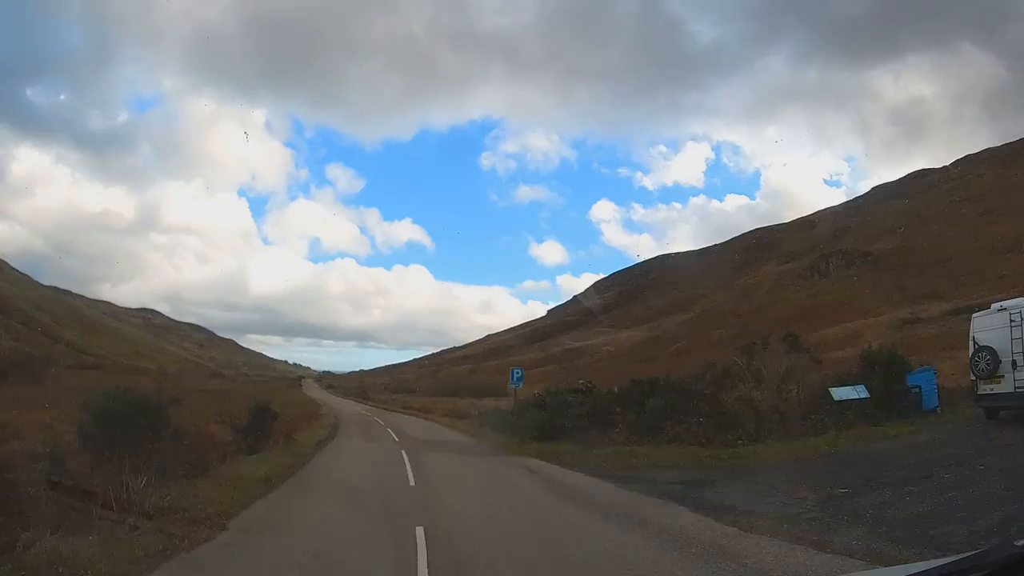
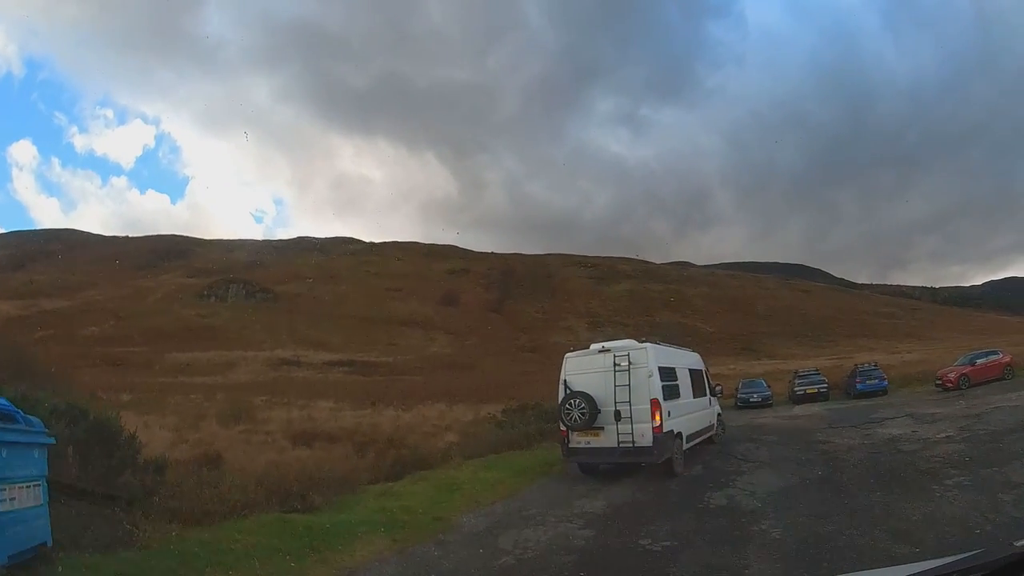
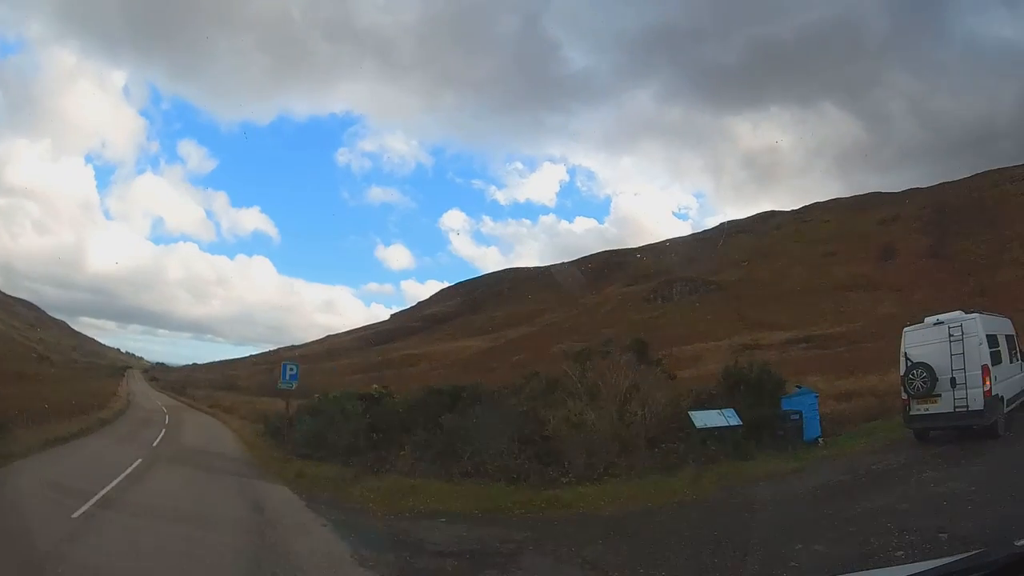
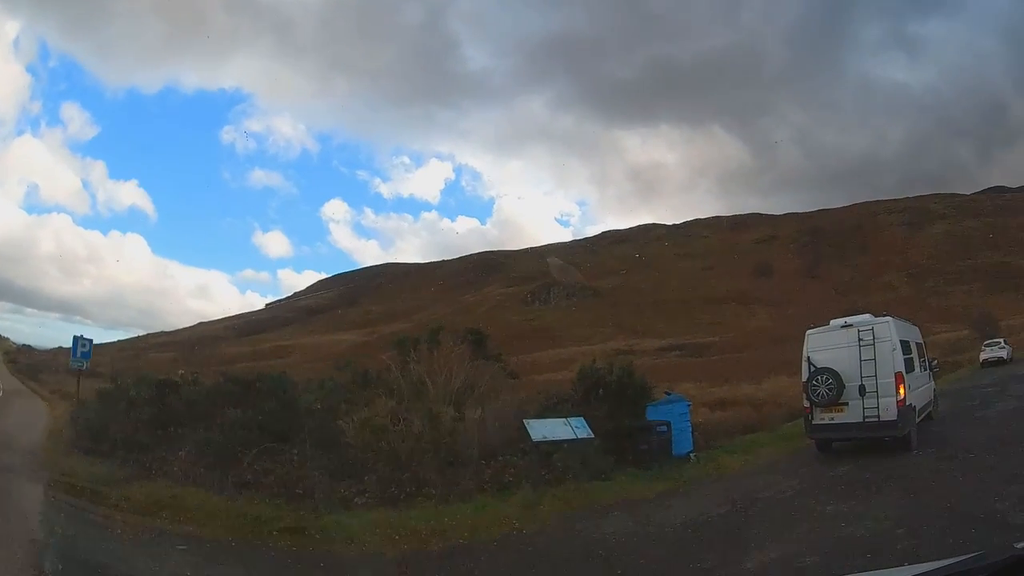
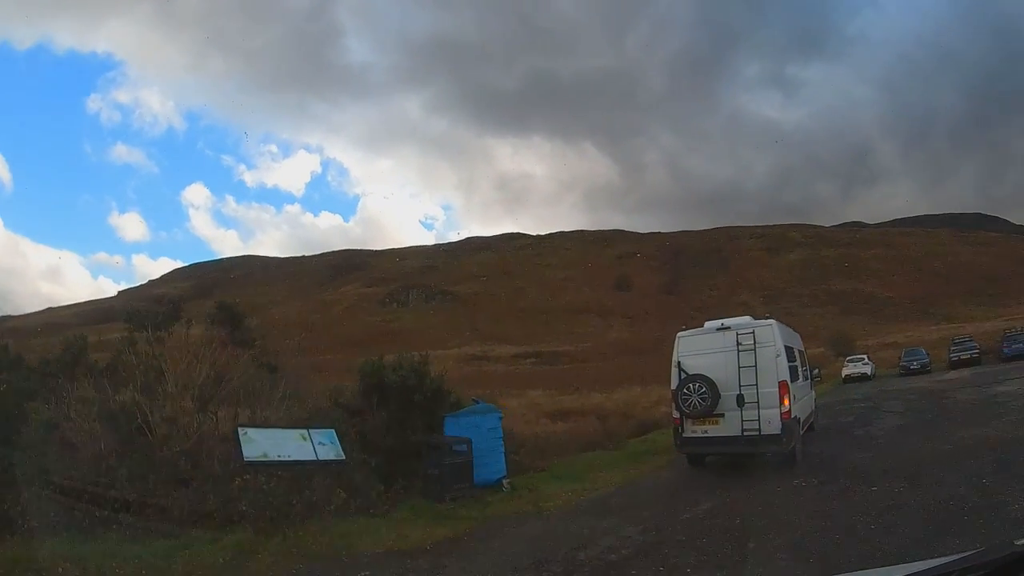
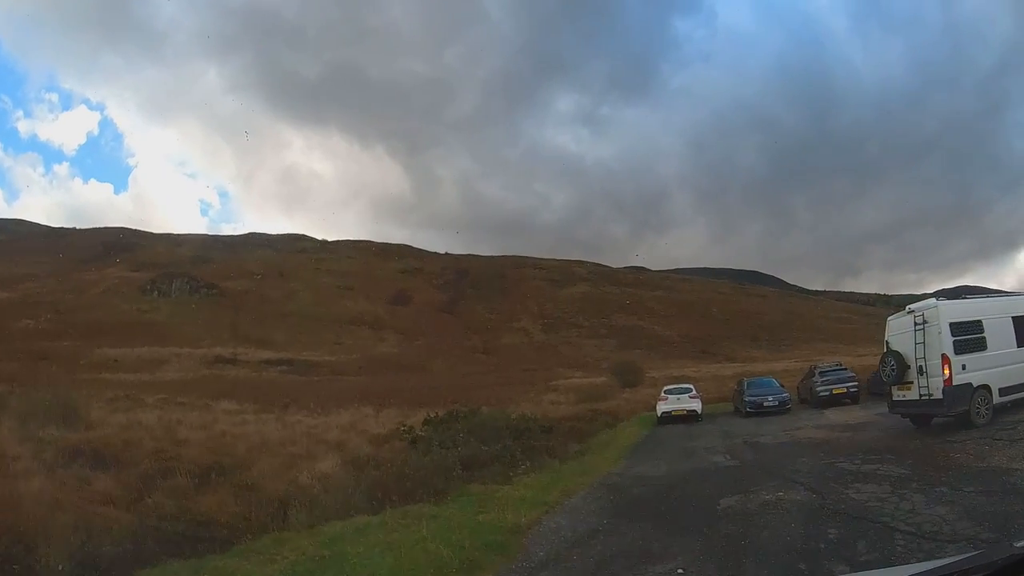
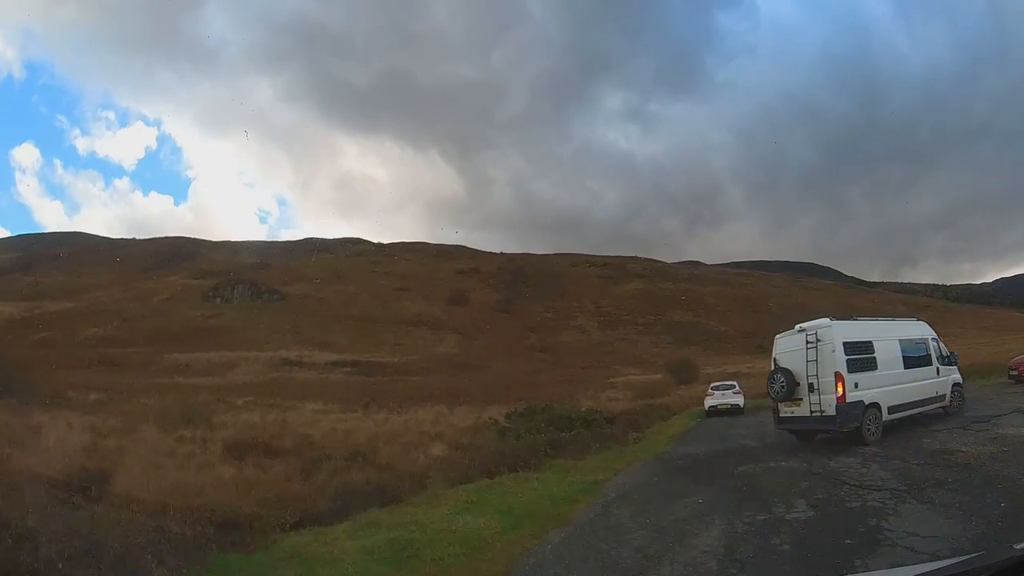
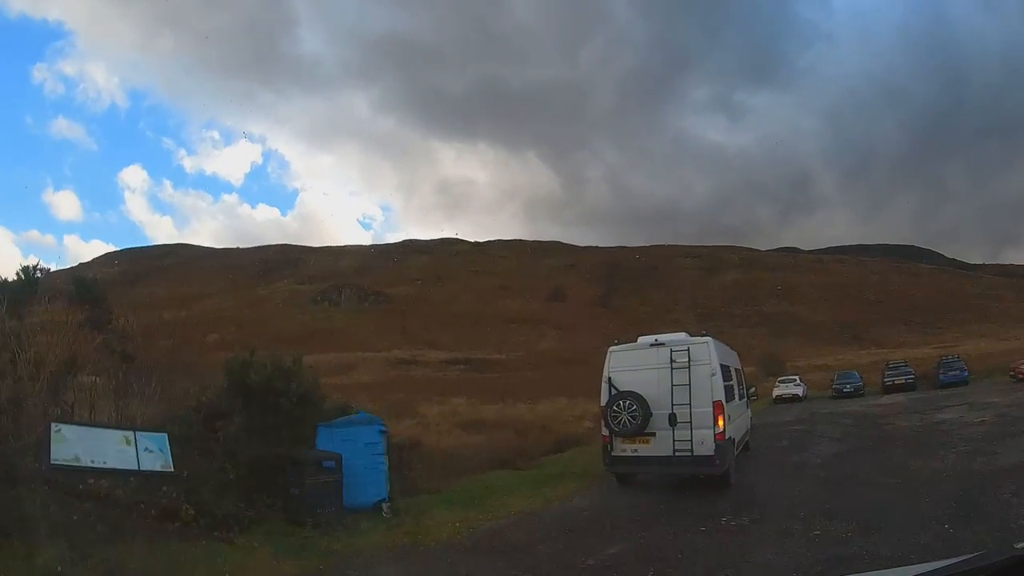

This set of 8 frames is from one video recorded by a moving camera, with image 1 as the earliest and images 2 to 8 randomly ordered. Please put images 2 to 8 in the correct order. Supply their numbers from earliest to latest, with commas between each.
3, 4, 5, 8, 2, 7, 6
